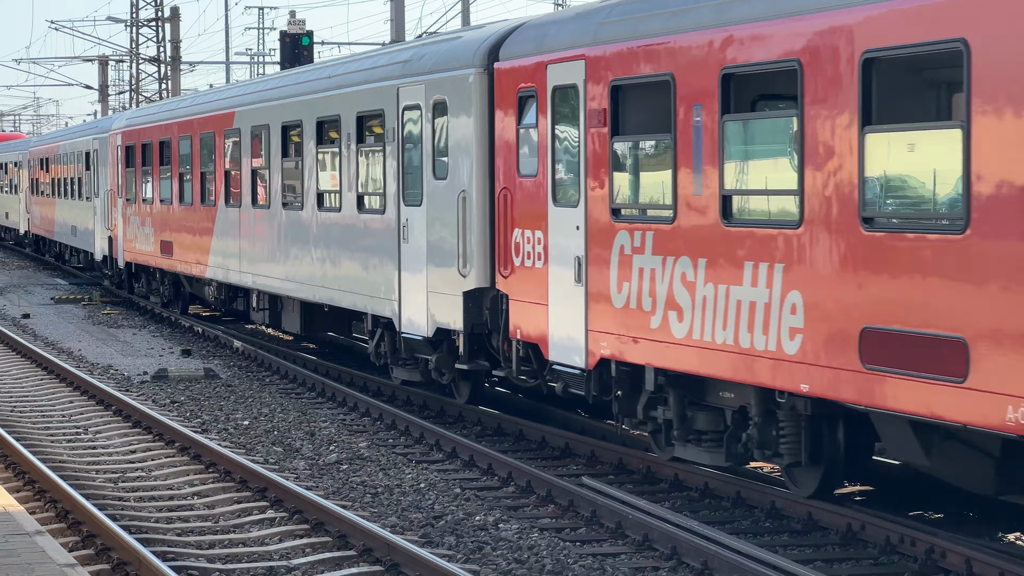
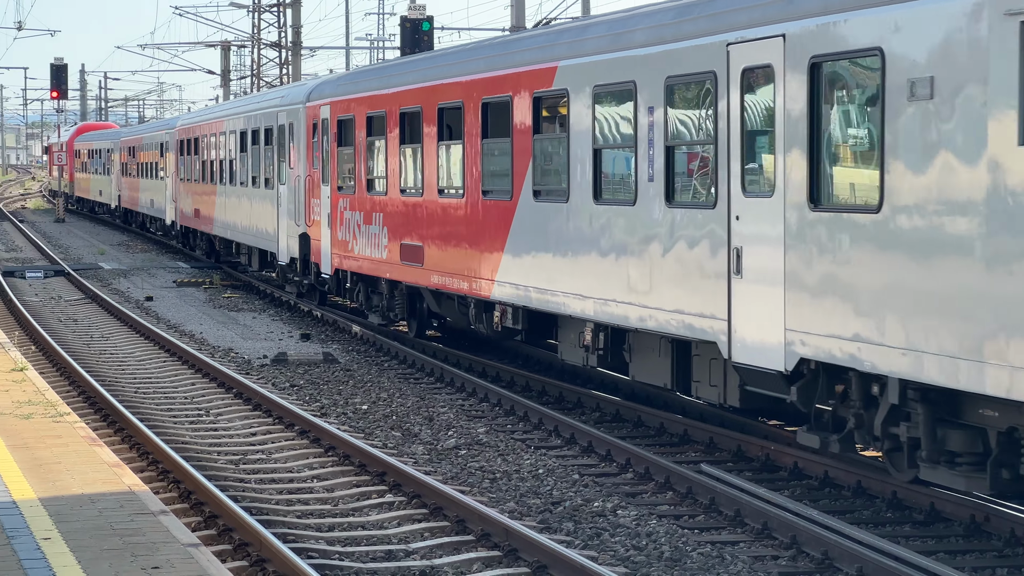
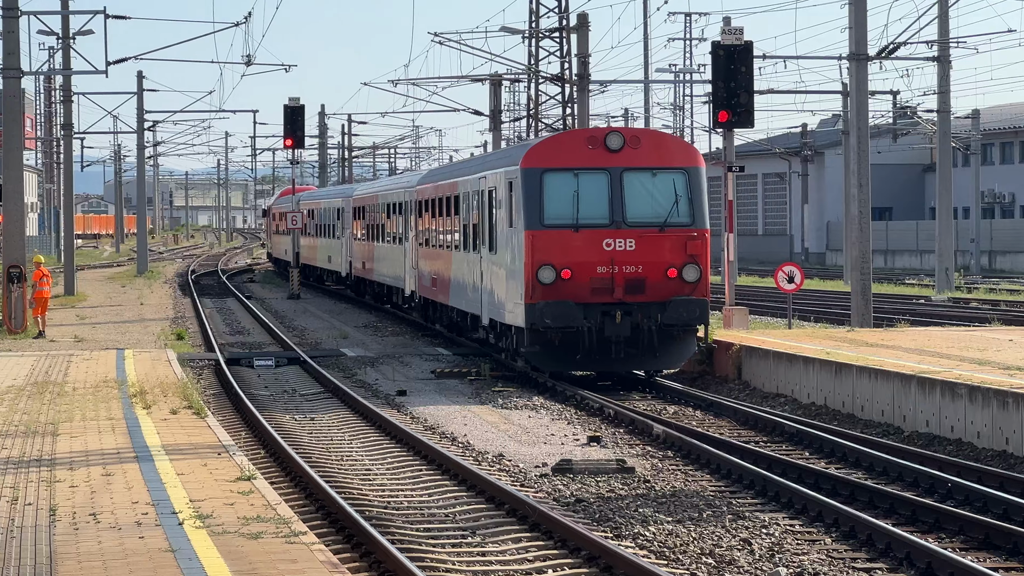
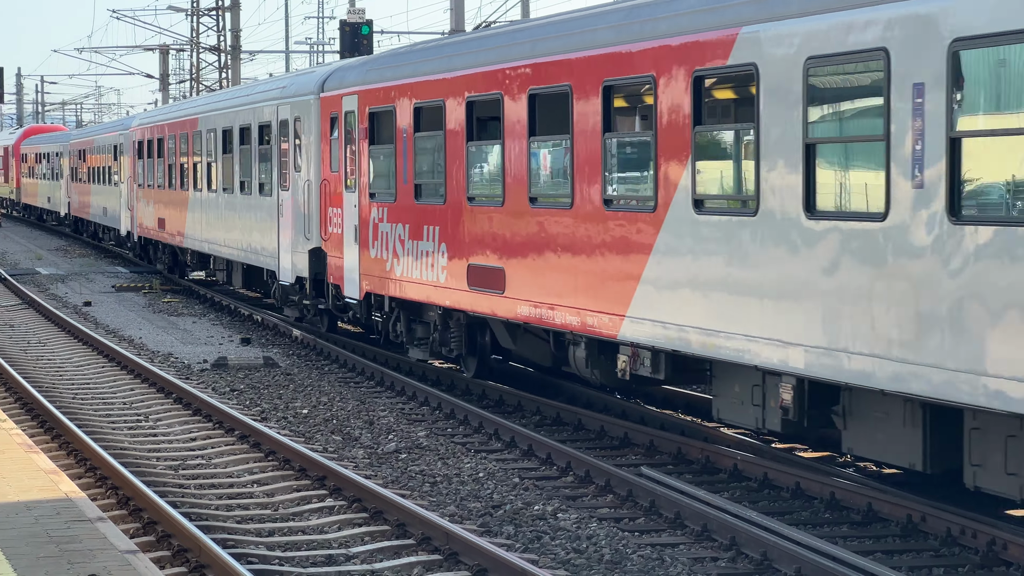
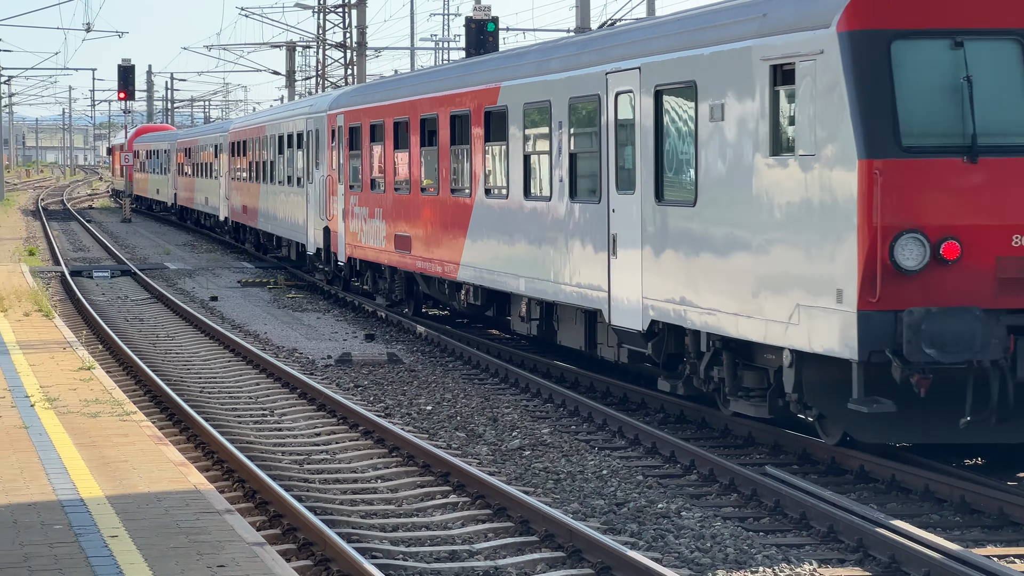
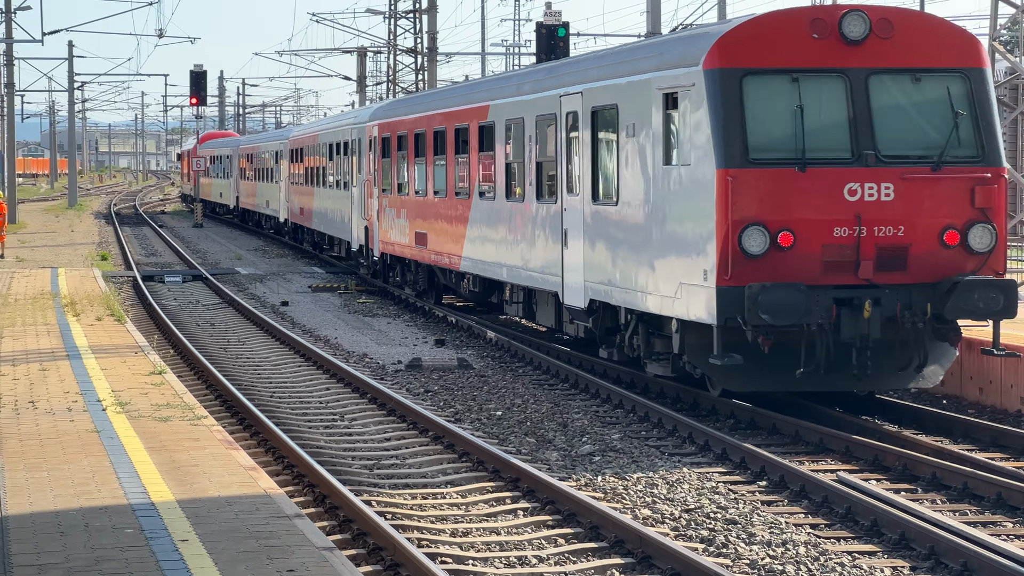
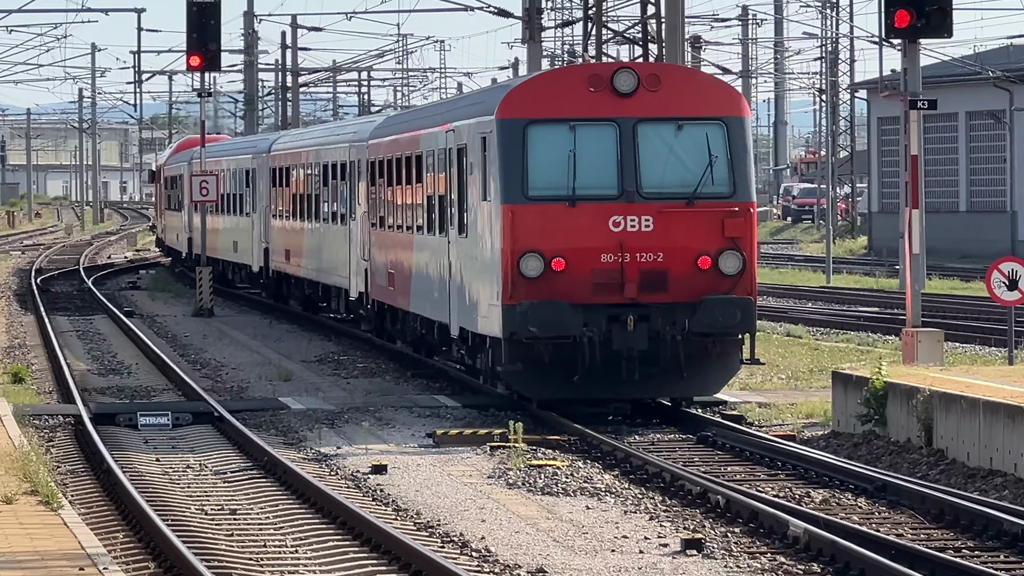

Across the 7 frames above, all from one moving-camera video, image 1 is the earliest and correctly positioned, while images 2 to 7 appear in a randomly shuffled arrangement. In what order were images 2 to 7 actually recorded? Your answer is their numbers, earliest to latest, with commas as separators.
4, 2, 5, 6, 3, 7
